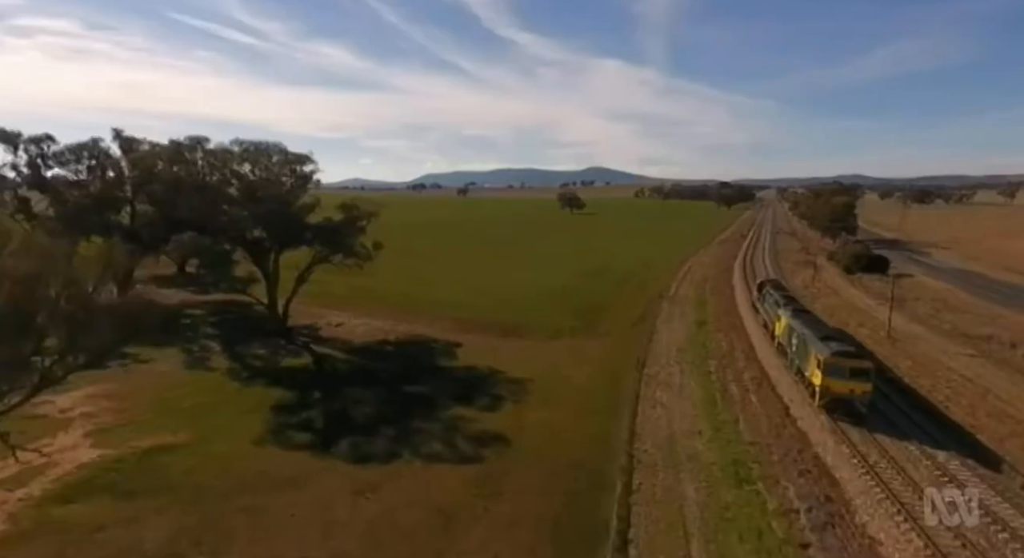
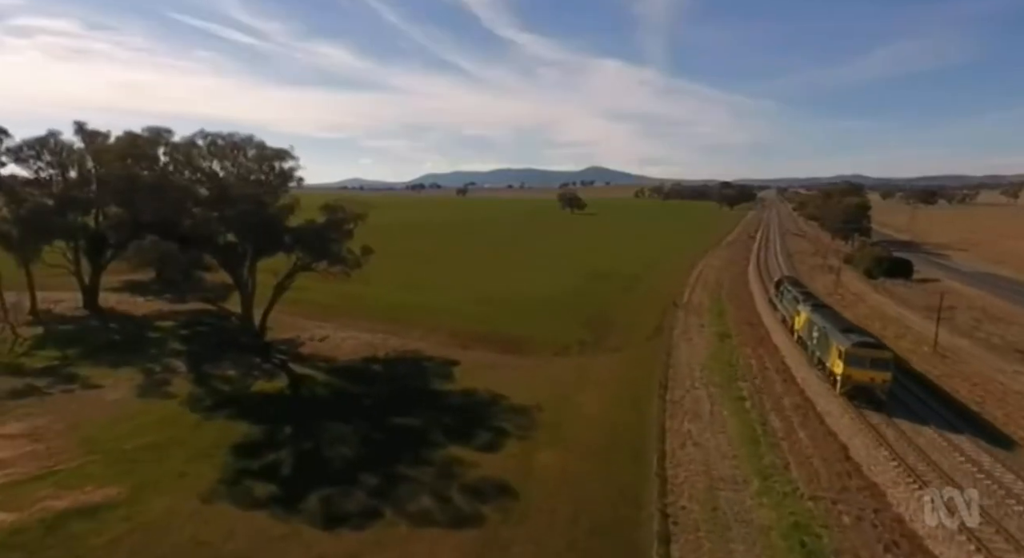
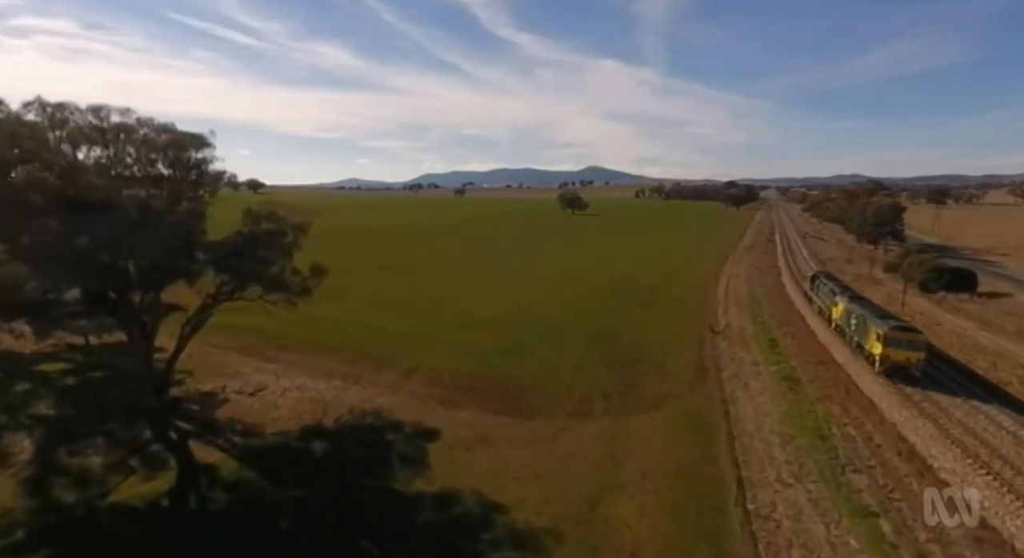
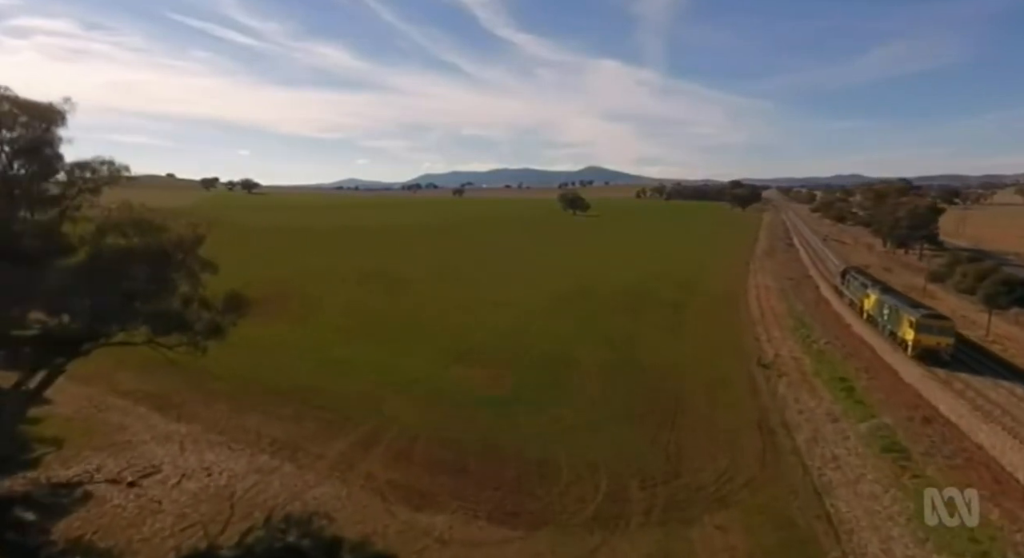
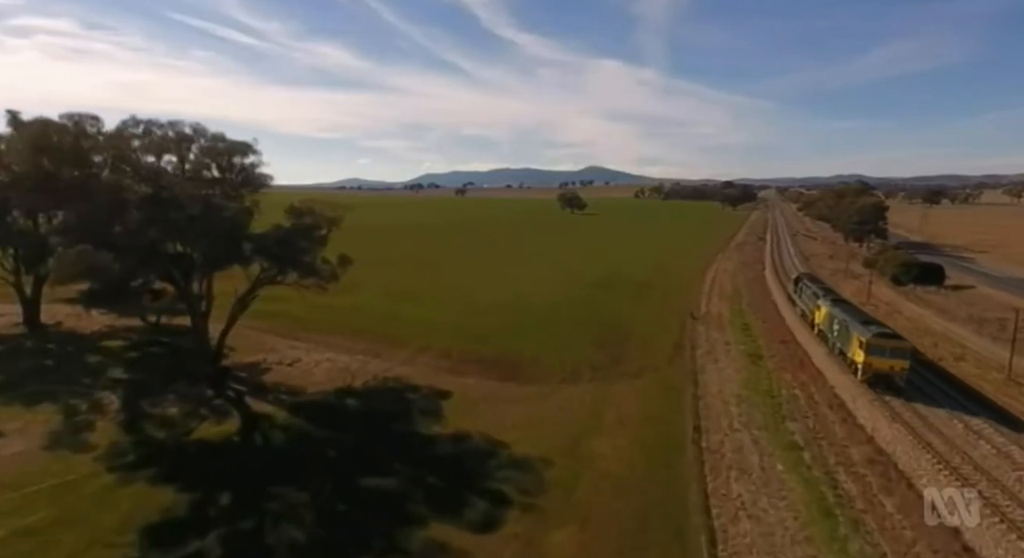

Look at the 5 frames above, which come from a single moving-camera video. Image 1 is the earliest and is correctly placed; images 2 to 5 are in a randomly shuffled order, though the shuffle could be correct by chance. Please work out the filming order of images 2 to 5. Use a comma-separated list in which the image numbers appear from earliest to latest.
2, 5, 3, 4
